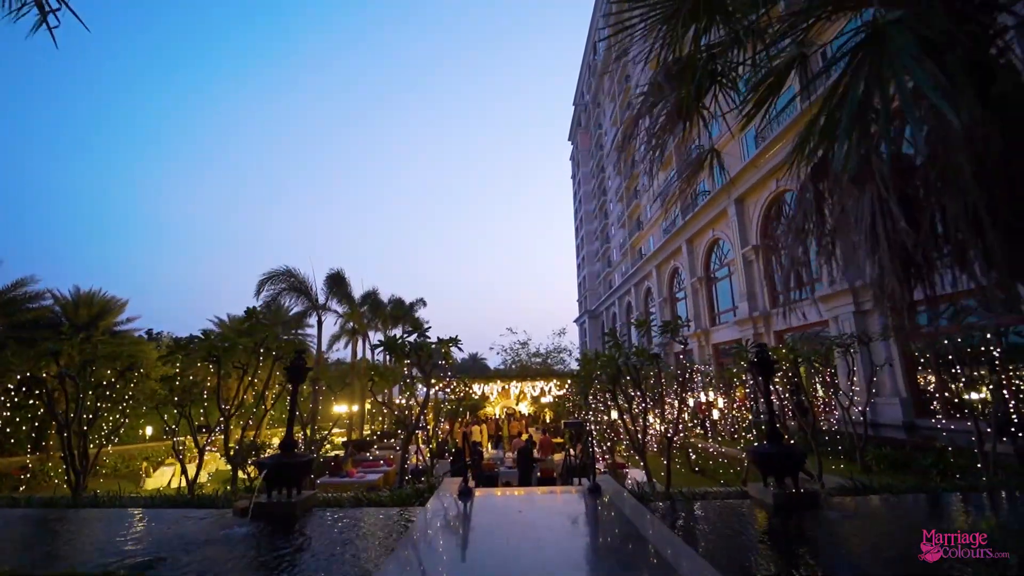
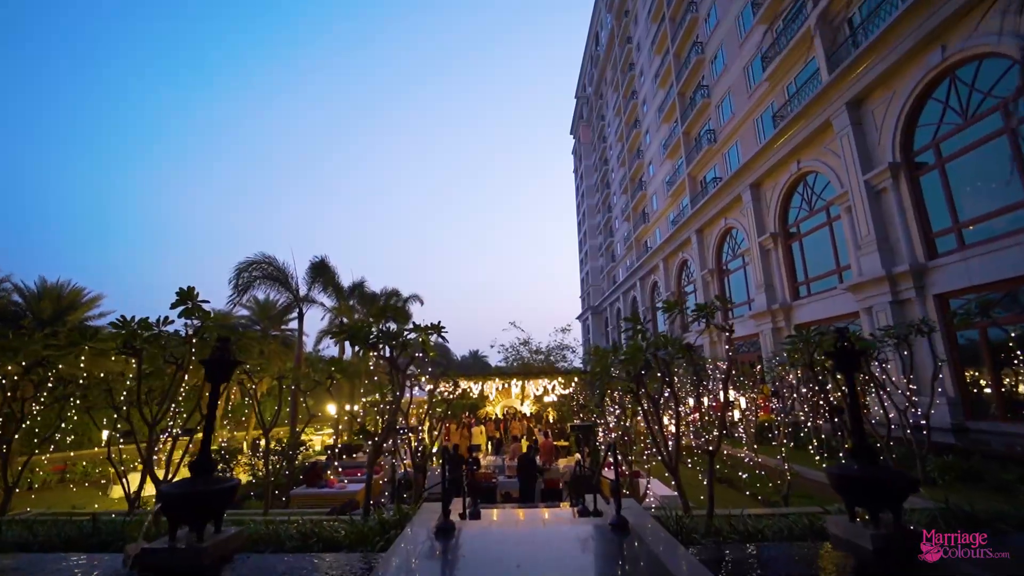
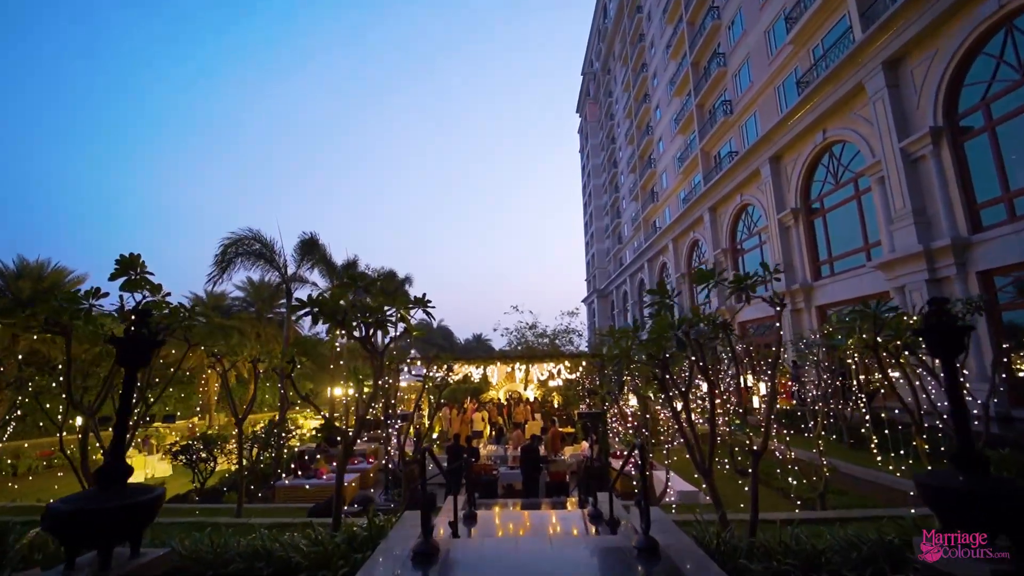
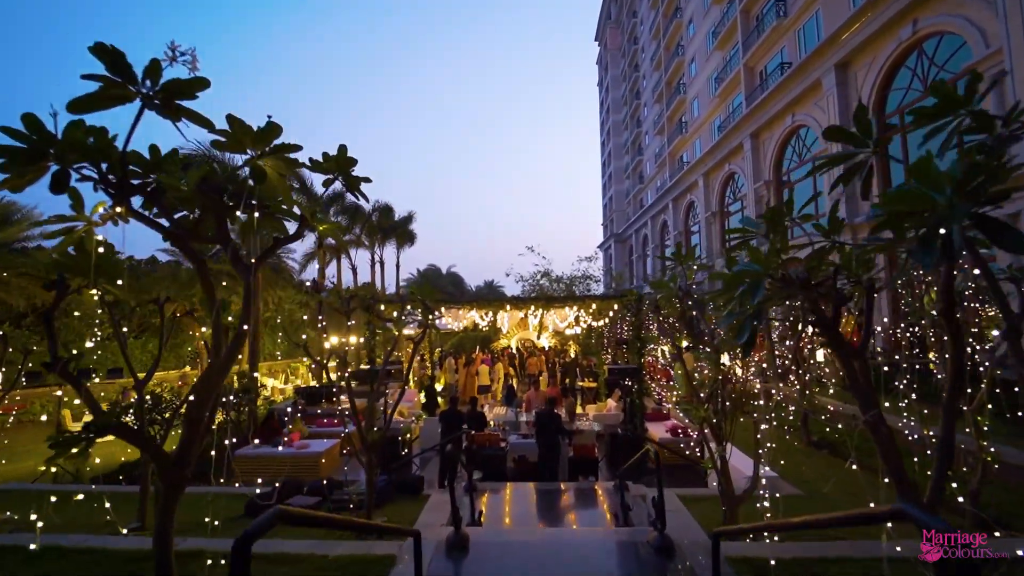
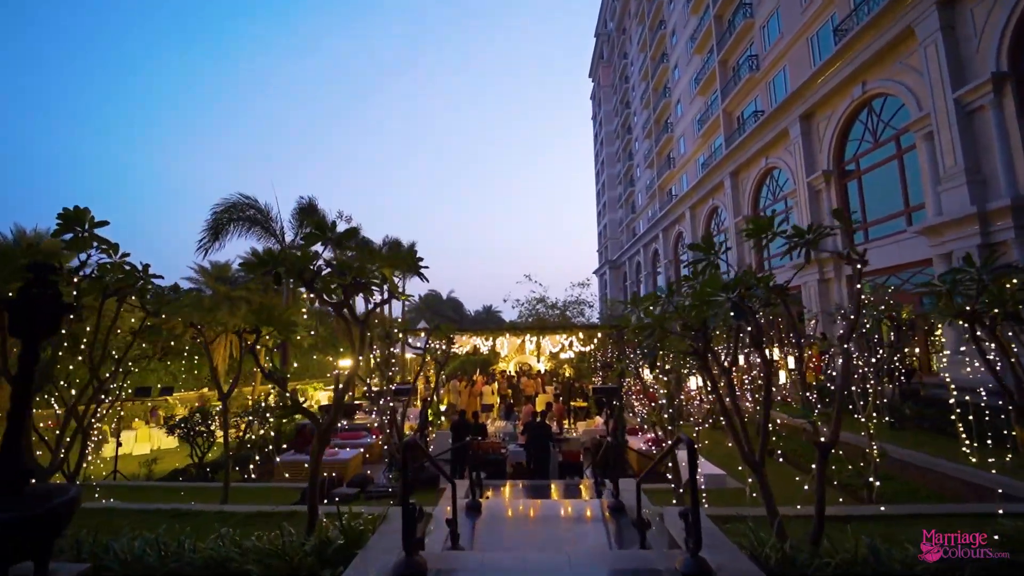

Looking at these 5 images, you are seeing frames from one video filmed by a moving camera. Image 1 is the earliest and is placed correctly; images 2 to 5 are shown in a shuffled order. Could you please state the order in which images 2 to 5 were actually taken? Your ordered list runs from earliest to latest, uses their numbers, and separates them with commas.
2, 3, 5, 4
